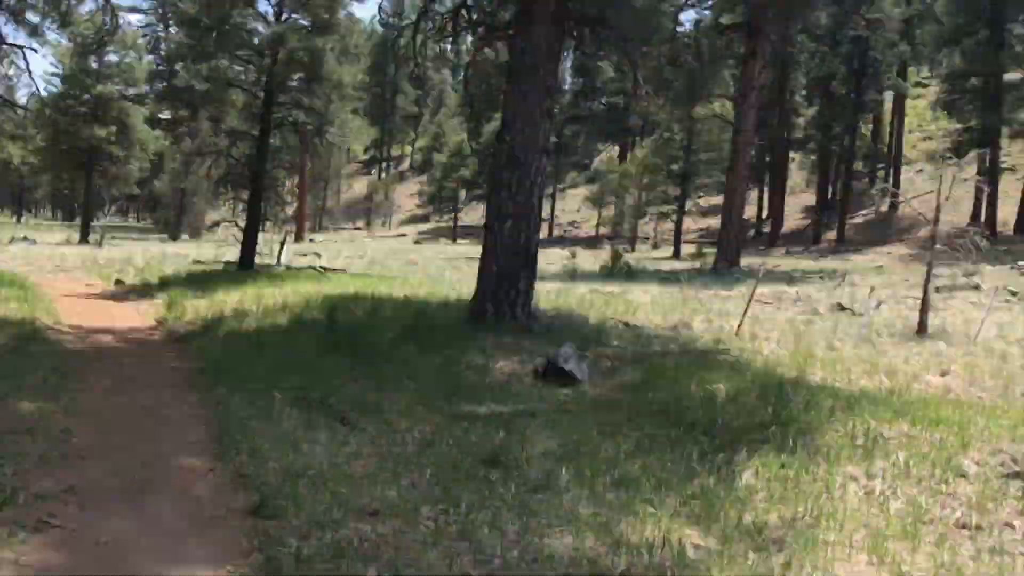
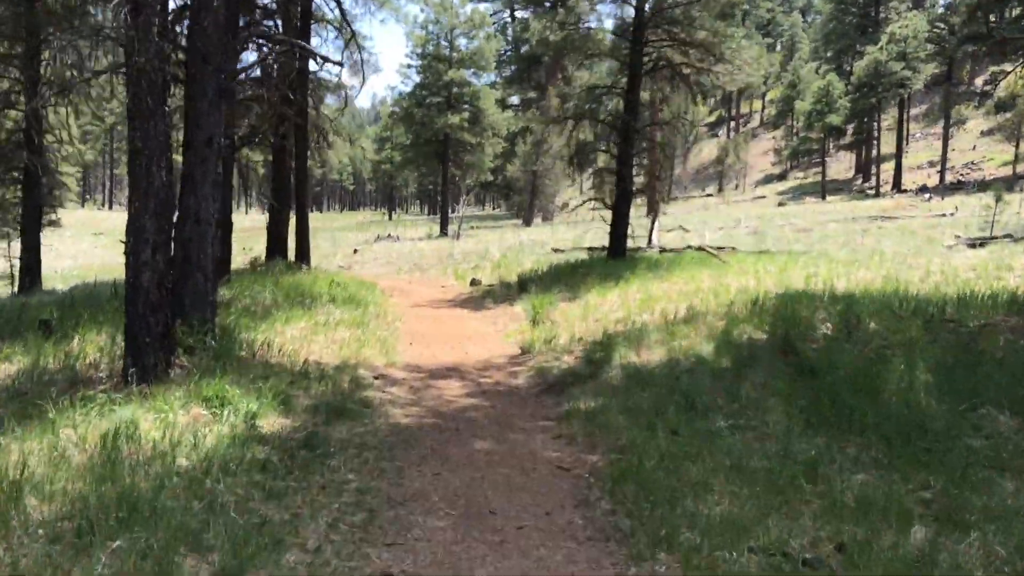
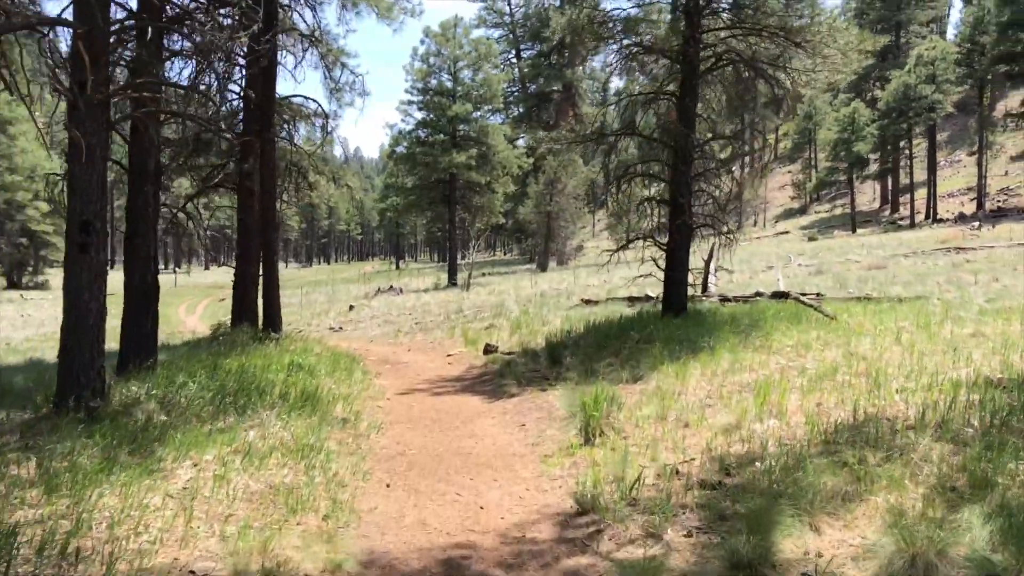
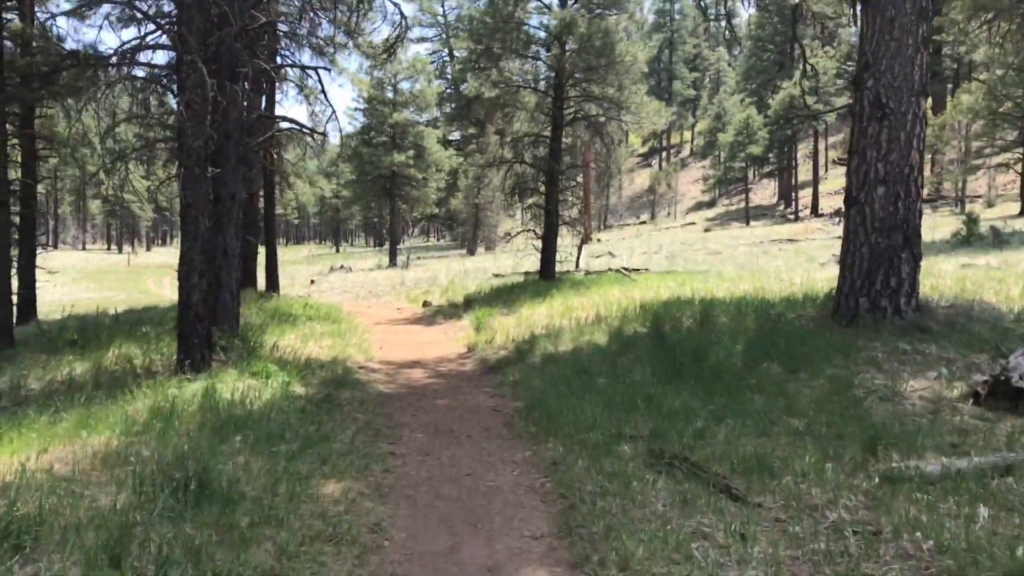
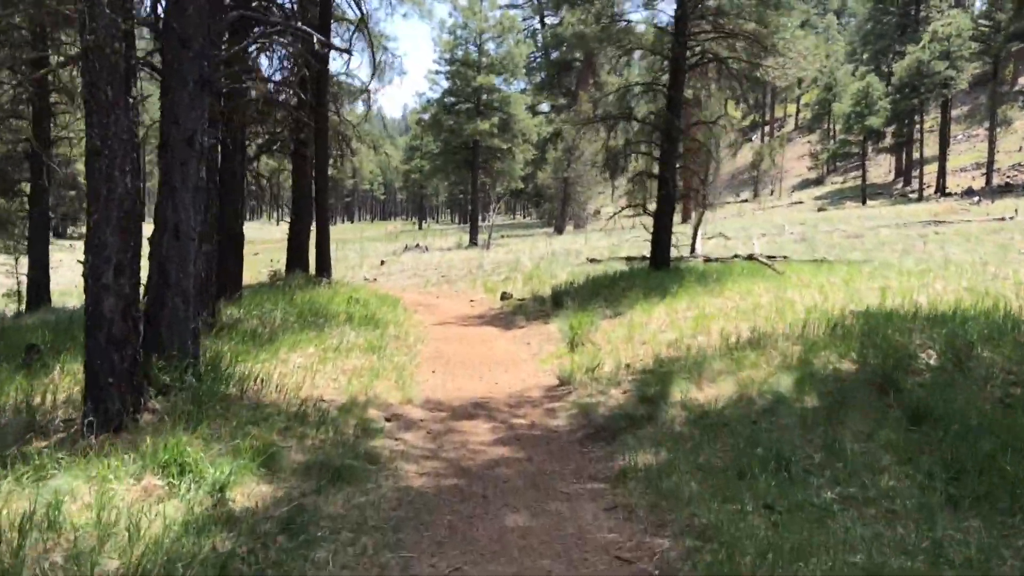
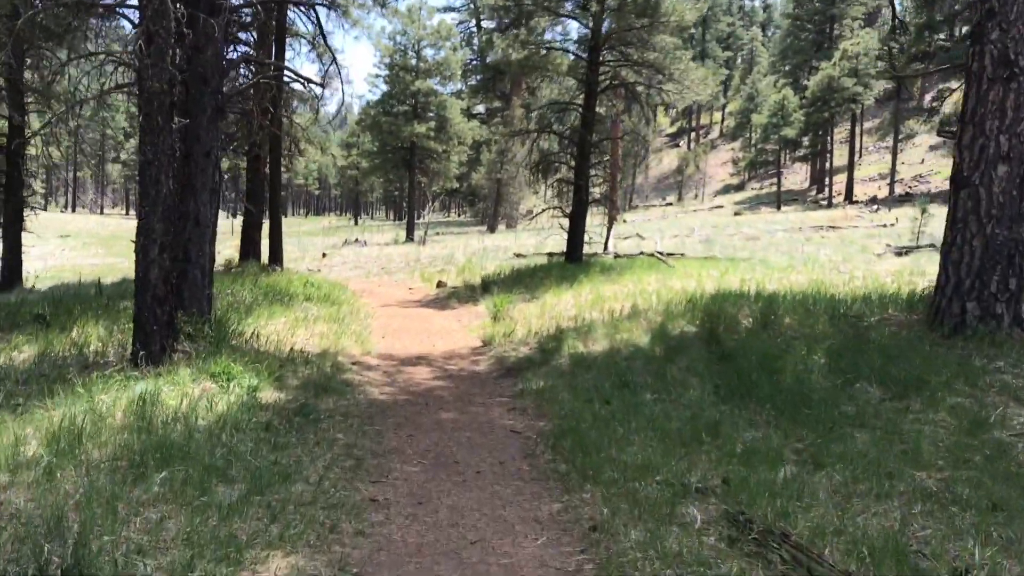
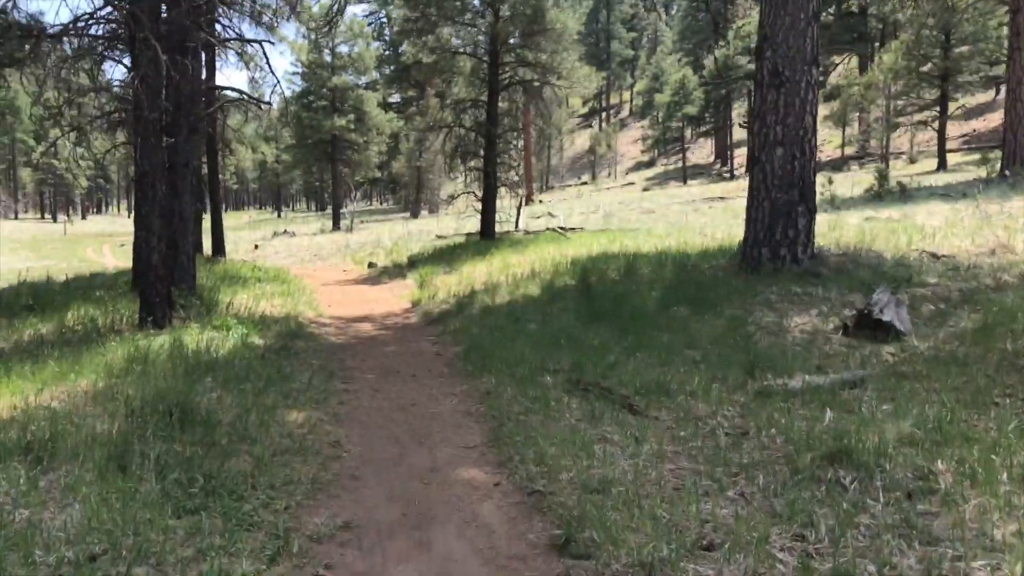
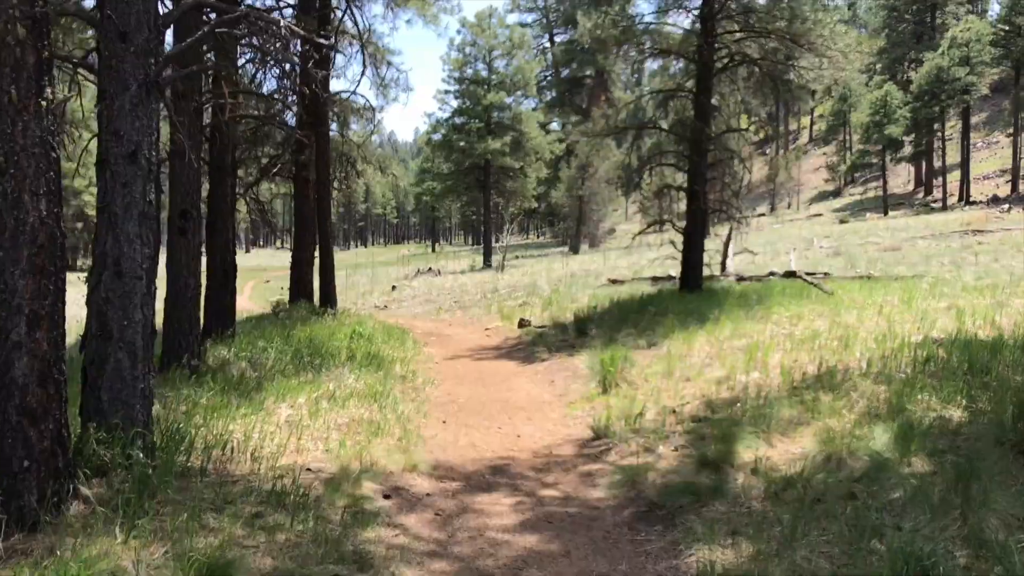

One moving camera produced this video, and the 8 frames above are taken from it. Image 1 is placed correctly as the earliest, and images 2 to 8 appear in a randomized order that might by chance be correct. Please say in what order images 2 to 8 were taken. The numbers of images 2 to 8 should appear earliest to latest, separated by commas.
7, 4, 6, 2, 5, 8, 3
